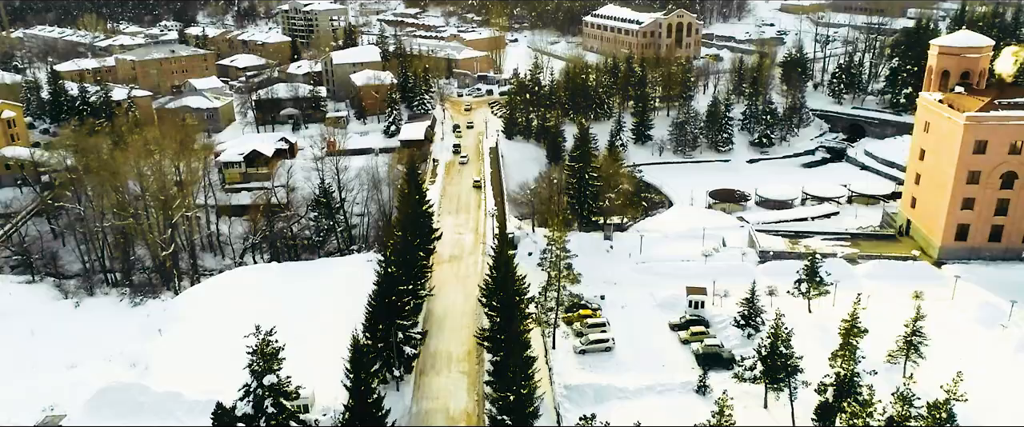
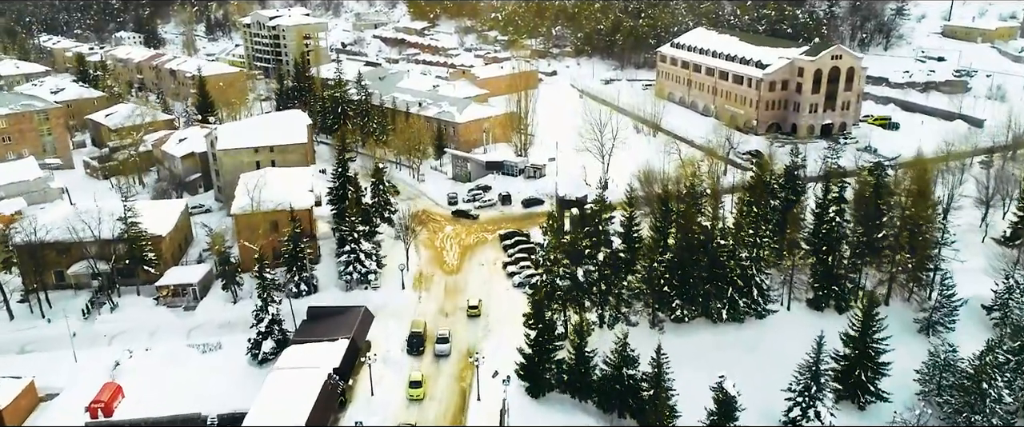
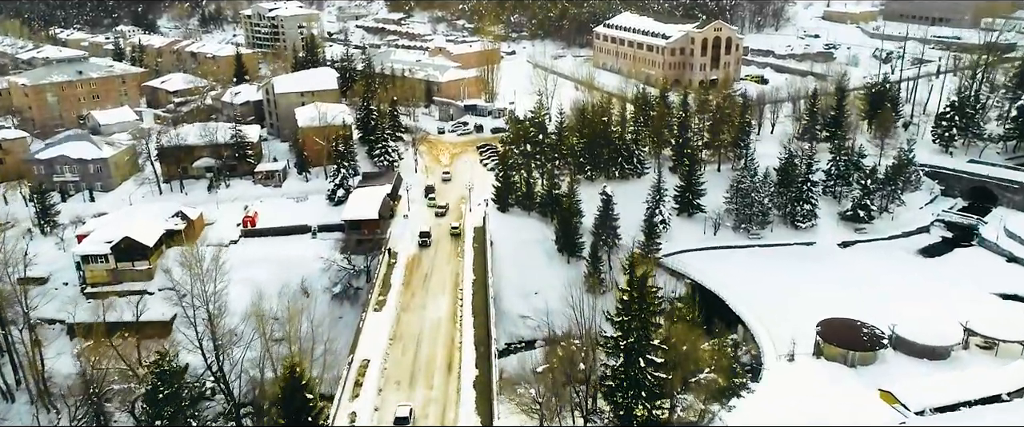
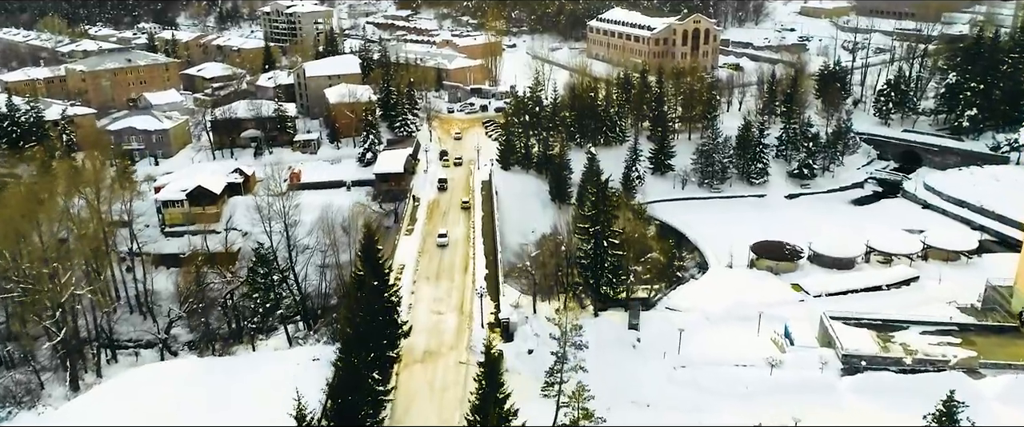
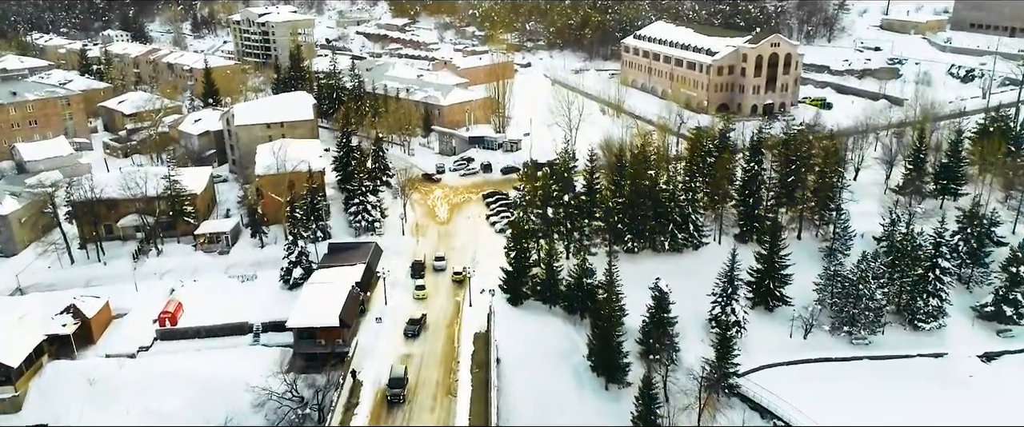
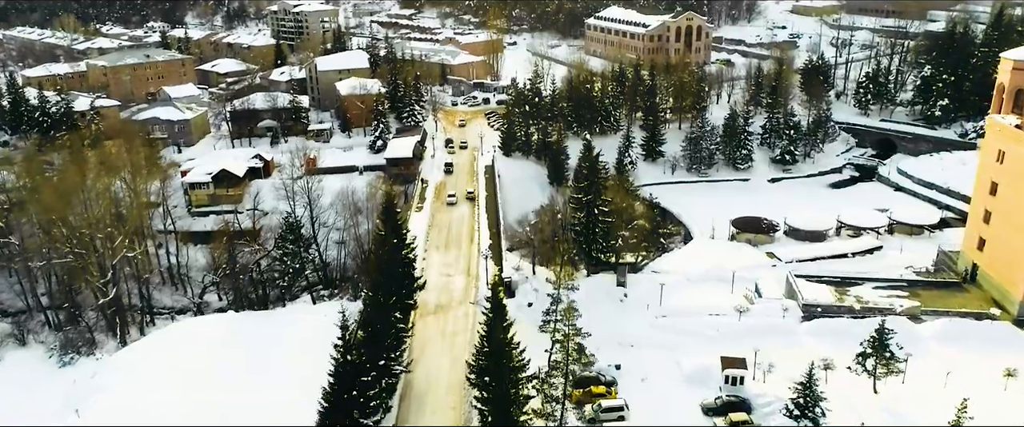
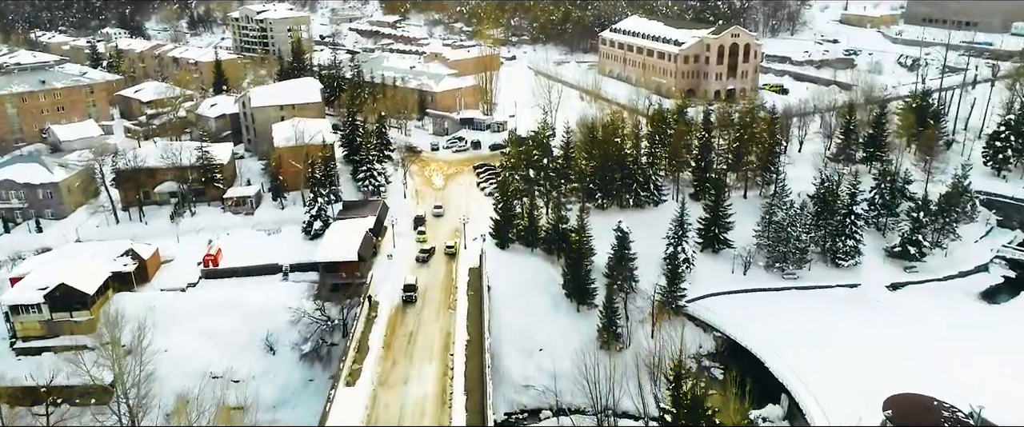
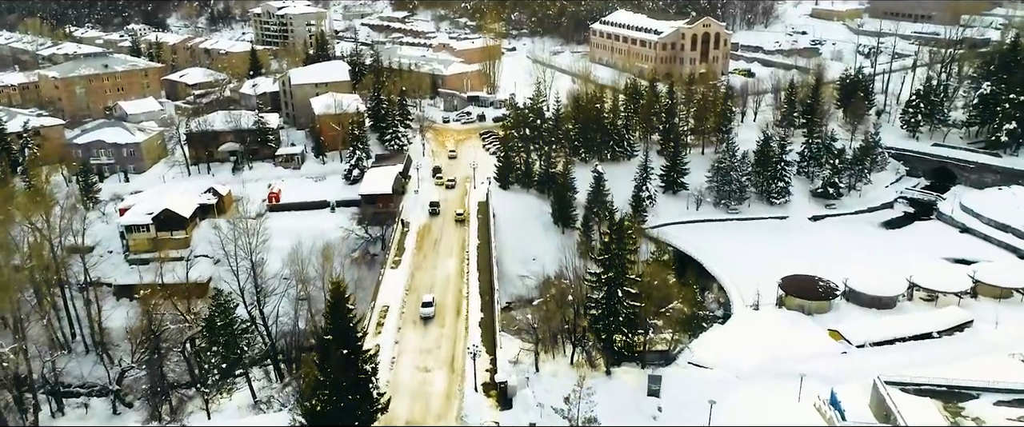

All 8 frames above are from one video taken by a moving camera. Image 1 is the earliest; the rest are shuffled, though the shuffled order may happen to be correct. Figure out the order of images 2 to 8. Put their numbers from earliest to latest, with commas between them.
6, 4, 8, 3, 7, 5, 2
